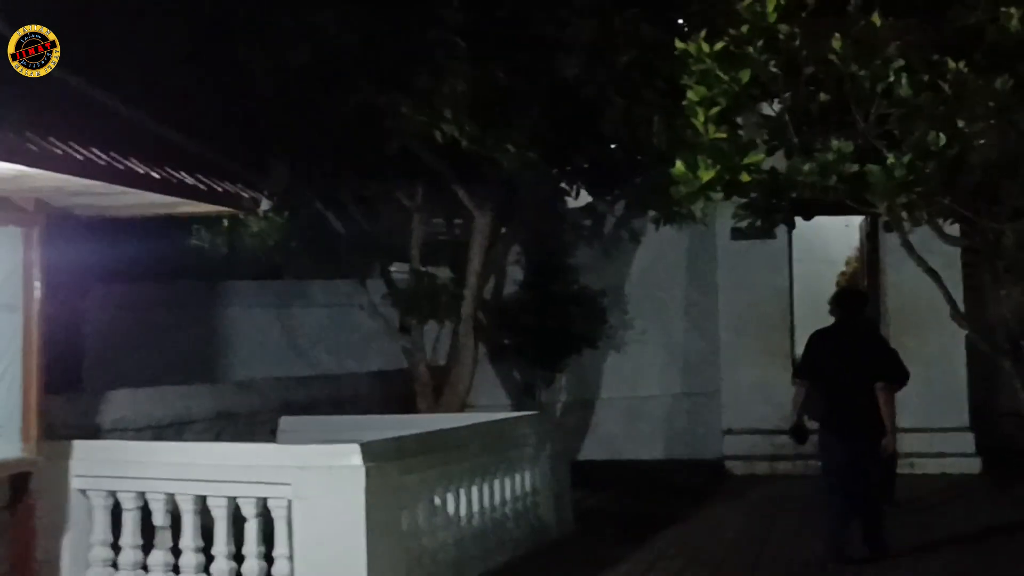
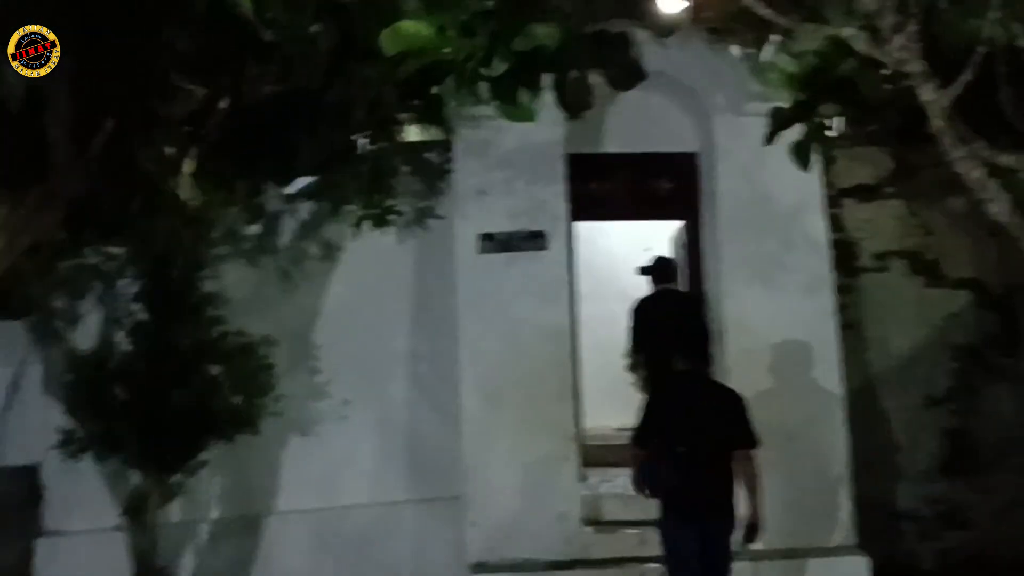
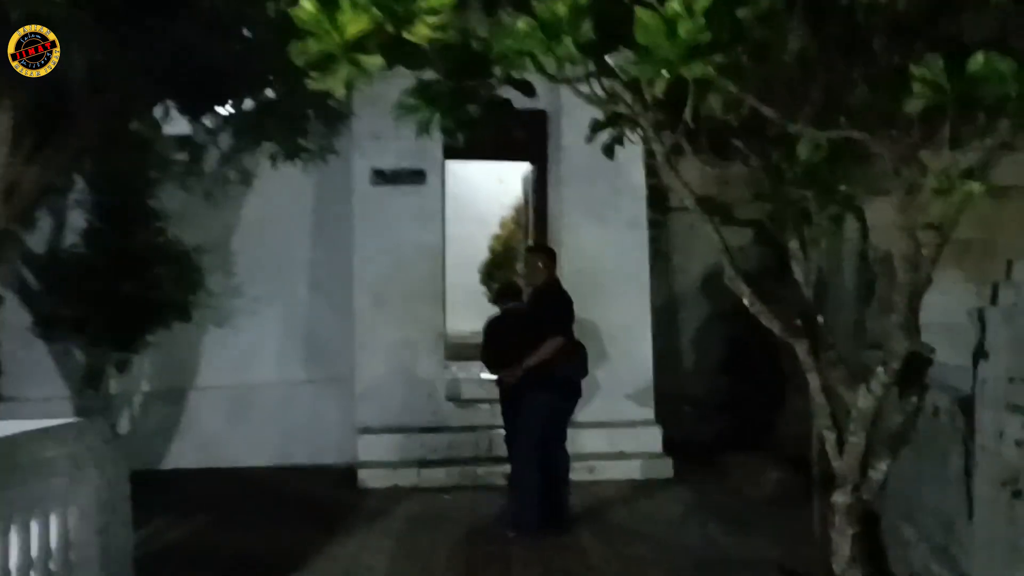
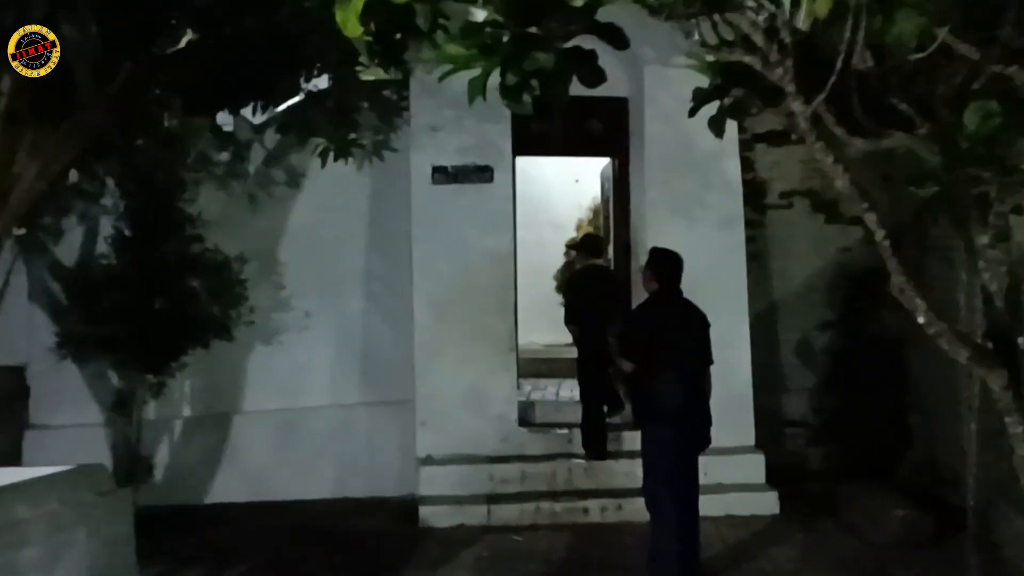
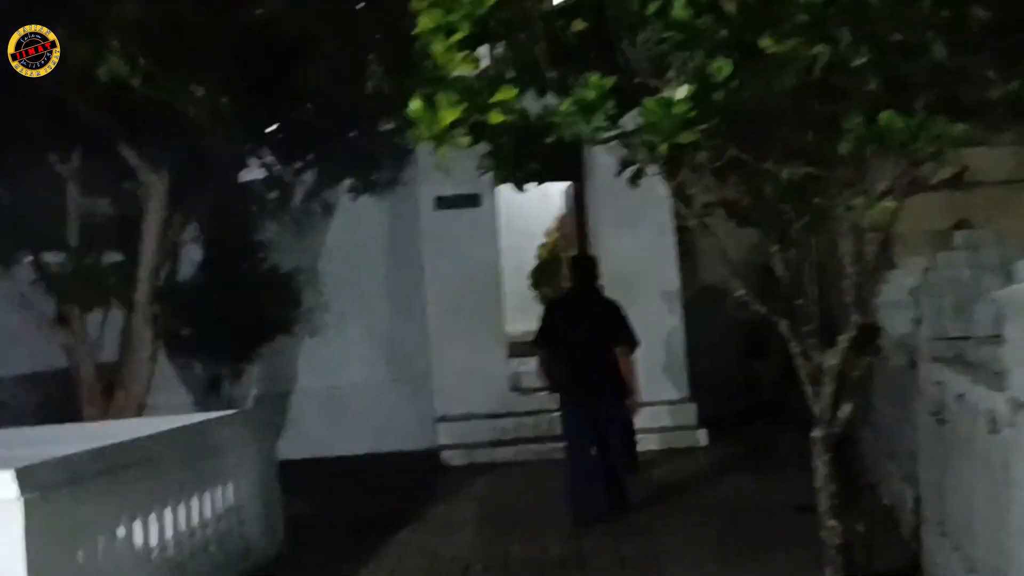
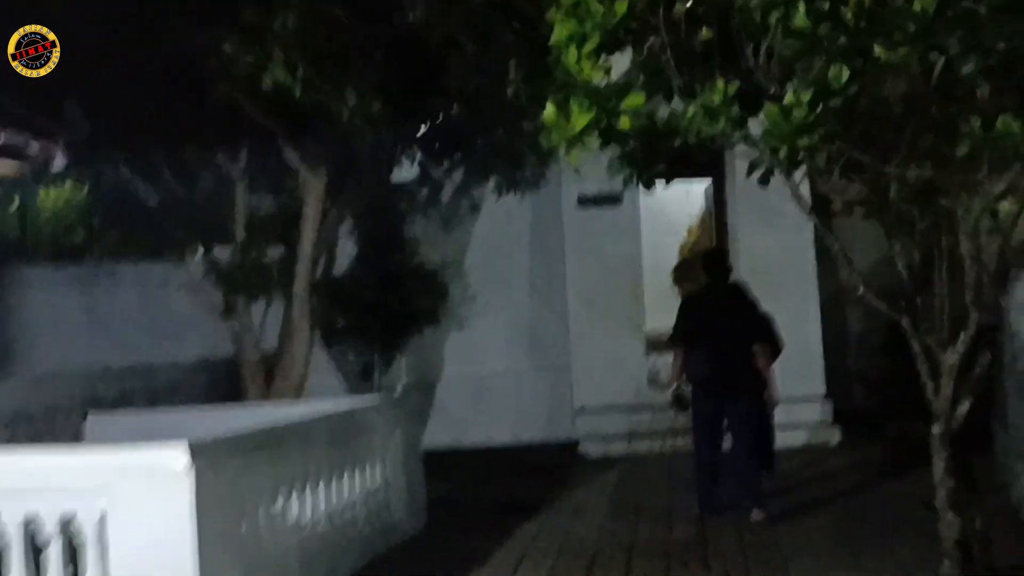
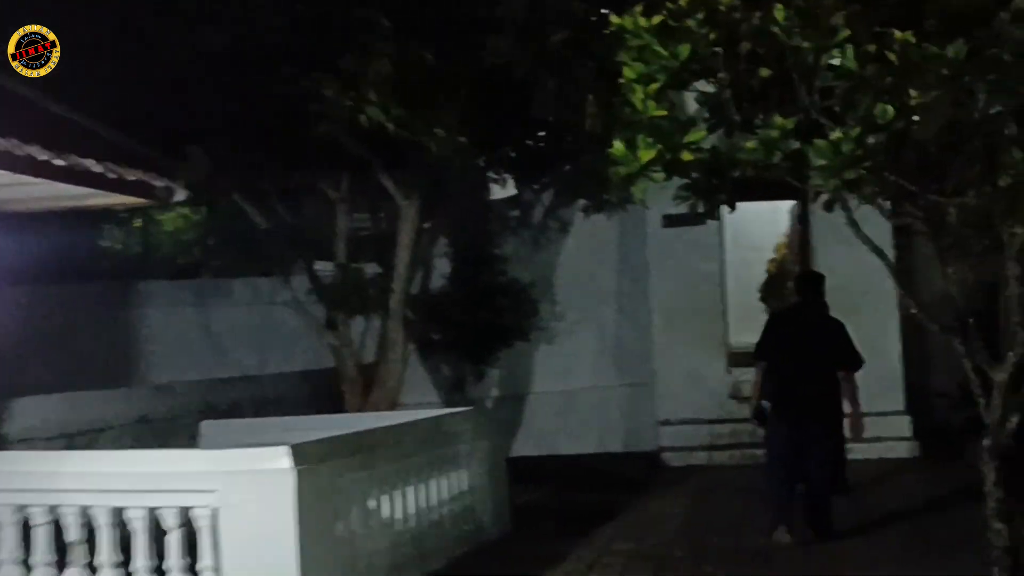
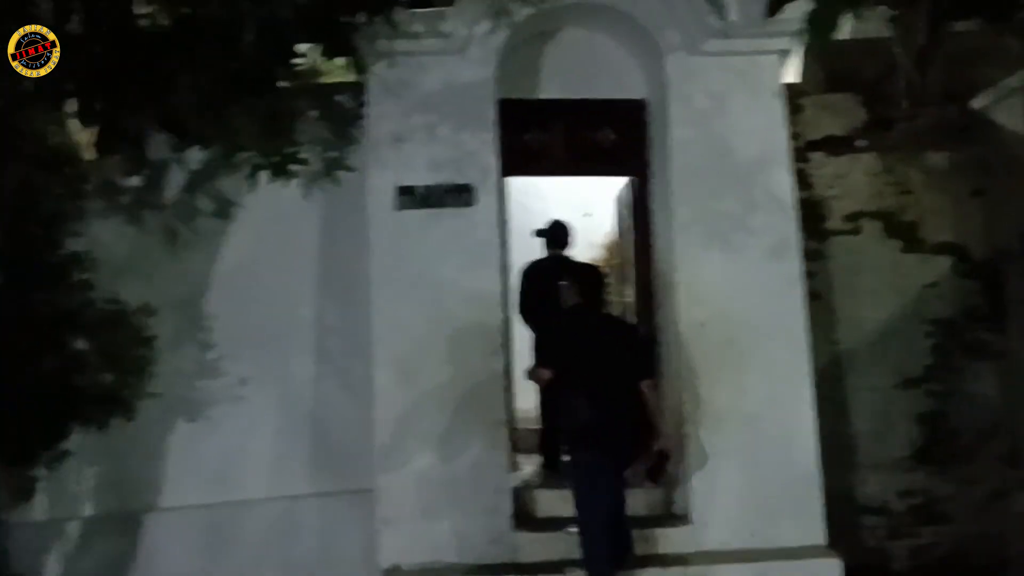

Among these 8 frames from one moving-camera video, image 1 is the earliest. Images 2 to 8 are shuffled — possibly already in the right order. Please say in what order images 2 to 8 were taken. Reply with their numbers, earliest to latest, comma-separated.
7, 6, 5, 3, 4, 2, 8
